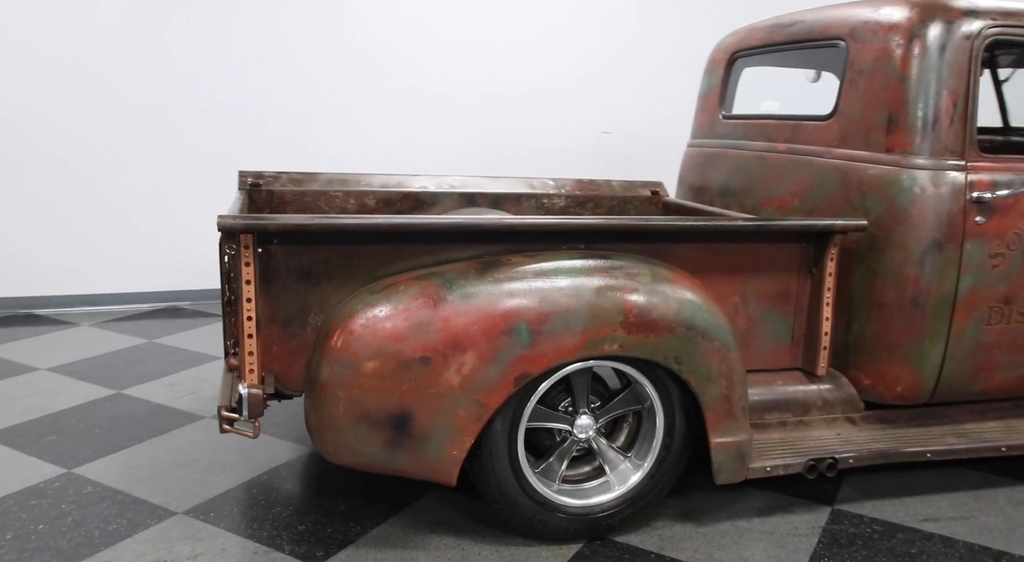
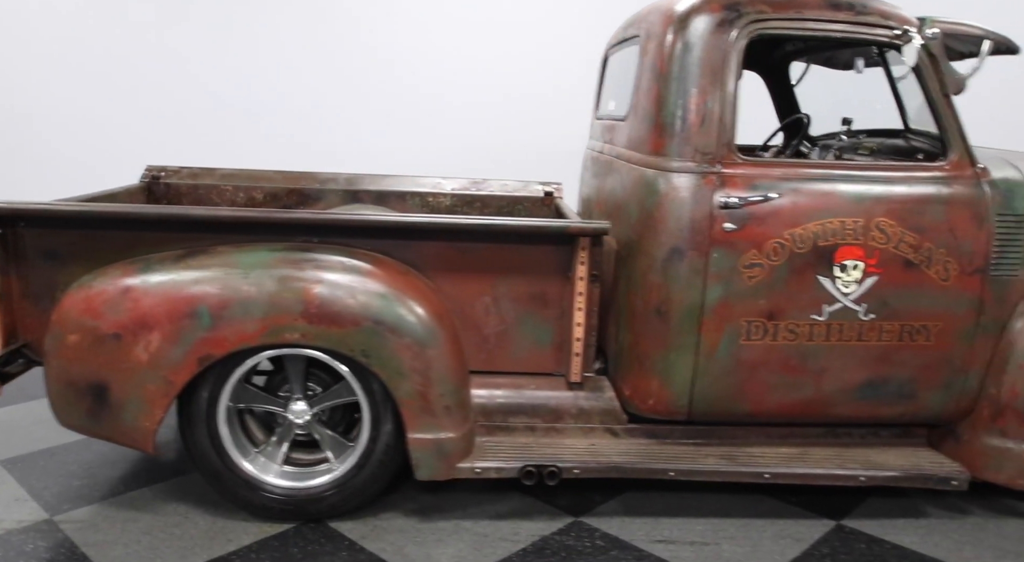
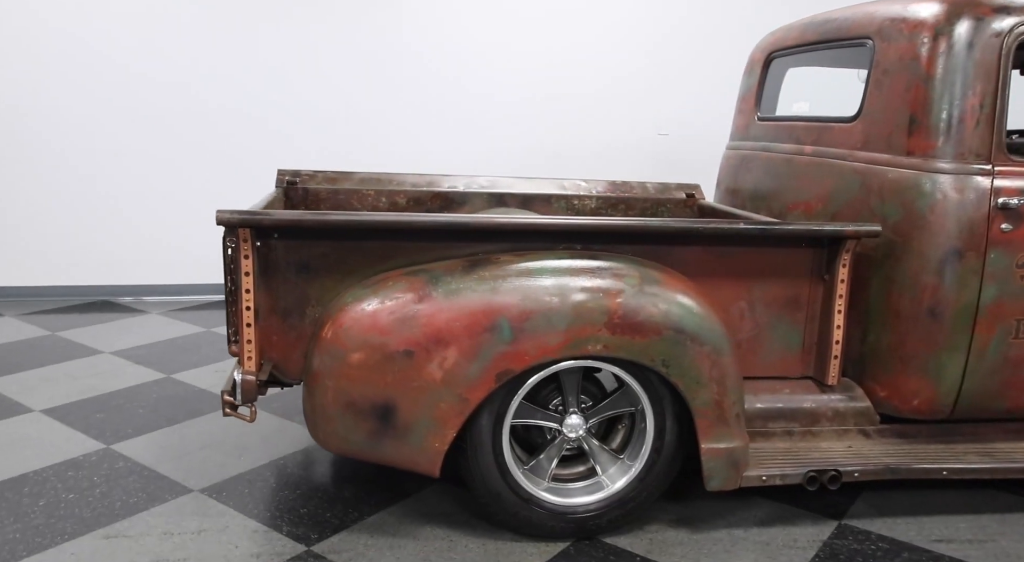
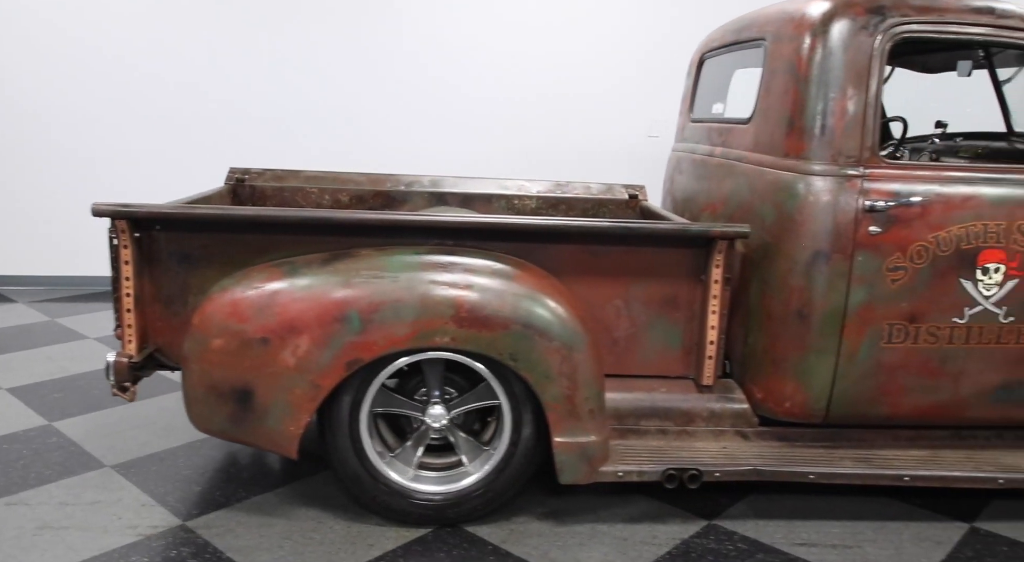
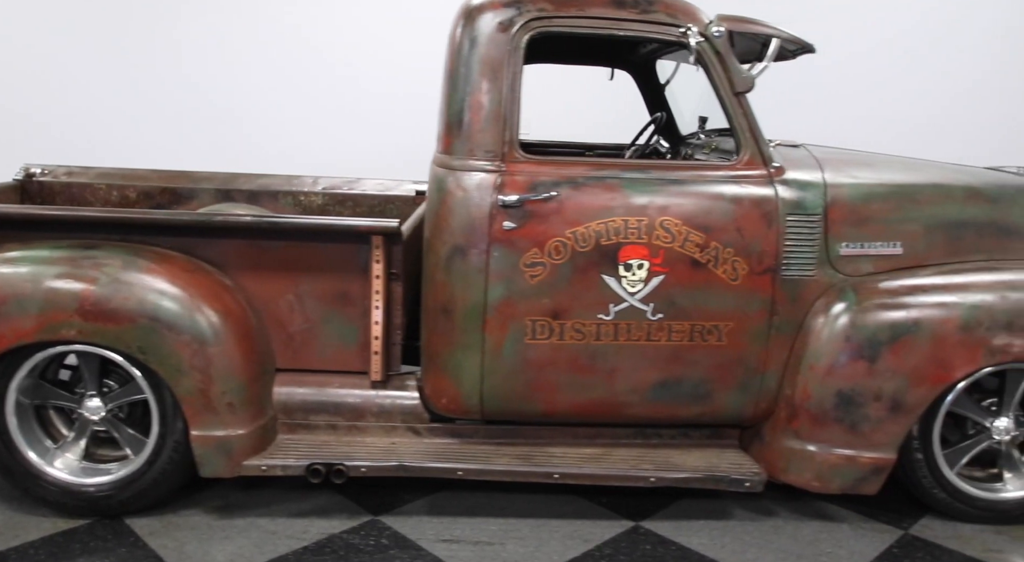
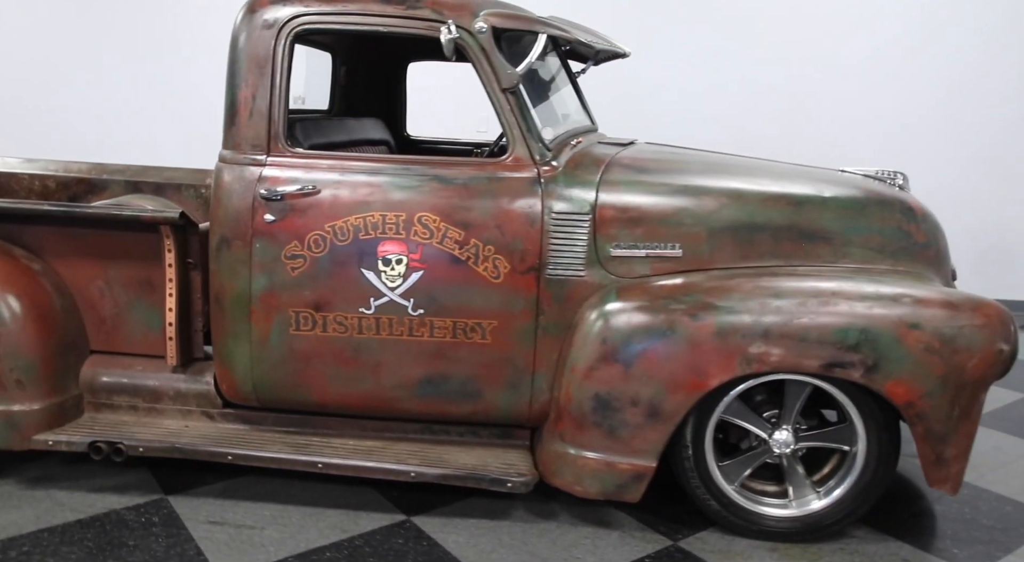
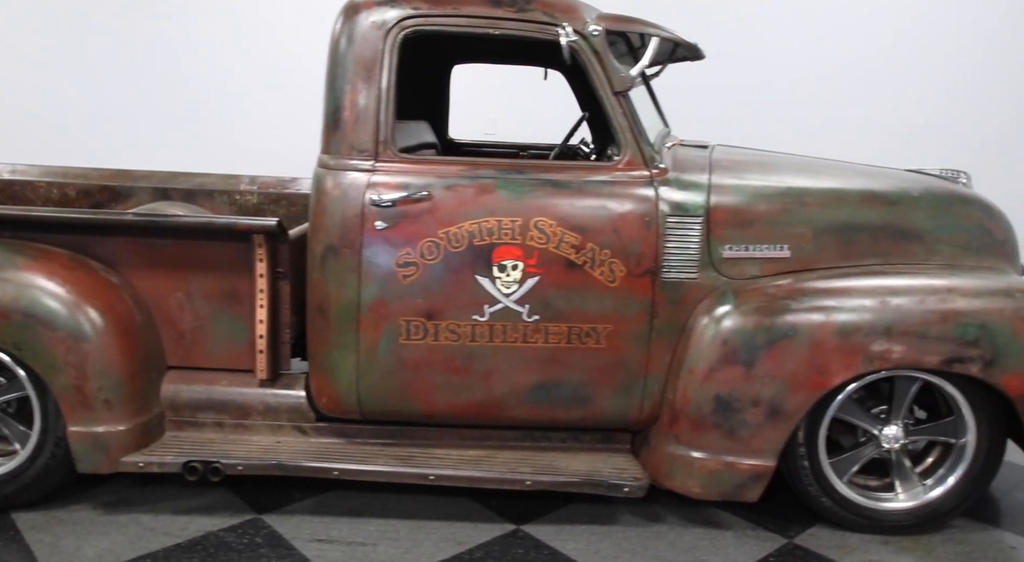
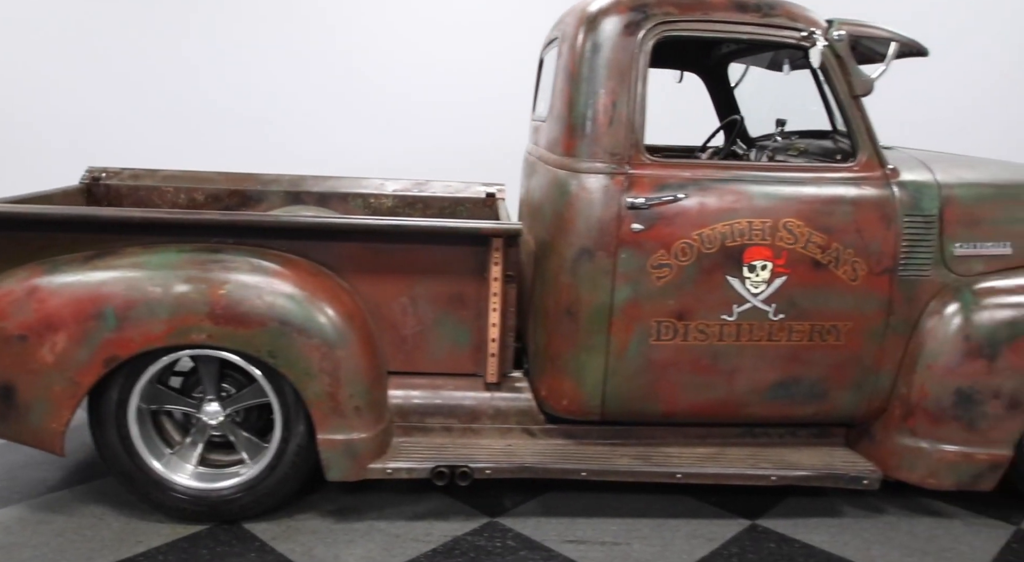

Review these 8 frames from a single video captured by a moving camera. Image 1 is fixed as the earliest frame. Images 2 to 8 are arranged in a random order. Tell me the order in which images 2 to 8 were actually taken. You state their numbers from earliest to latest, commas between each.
3, 4, 2, 8, 5, 7, 6
